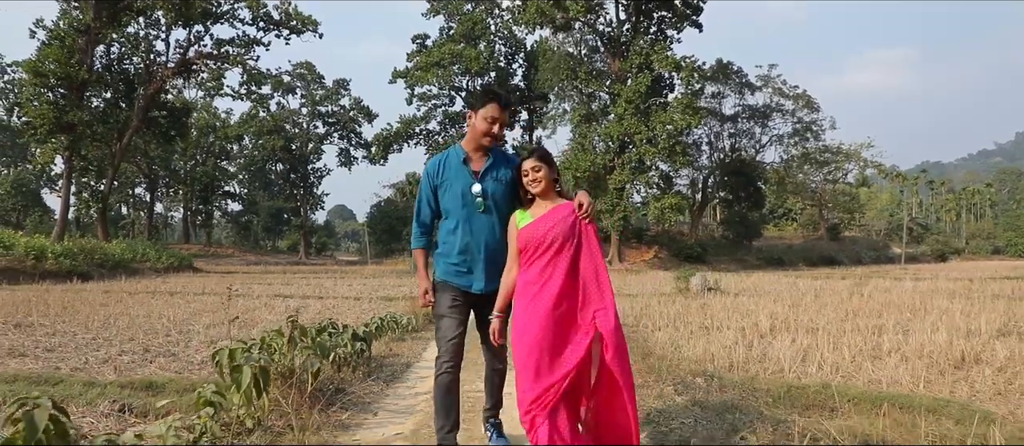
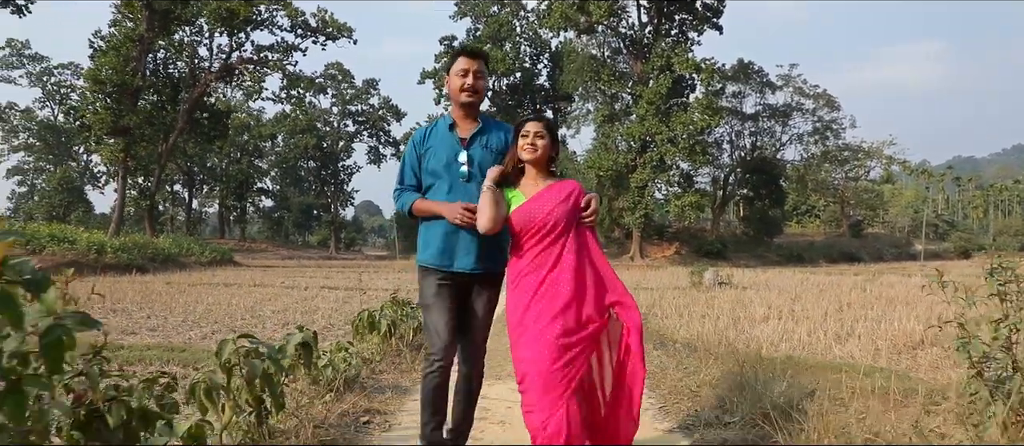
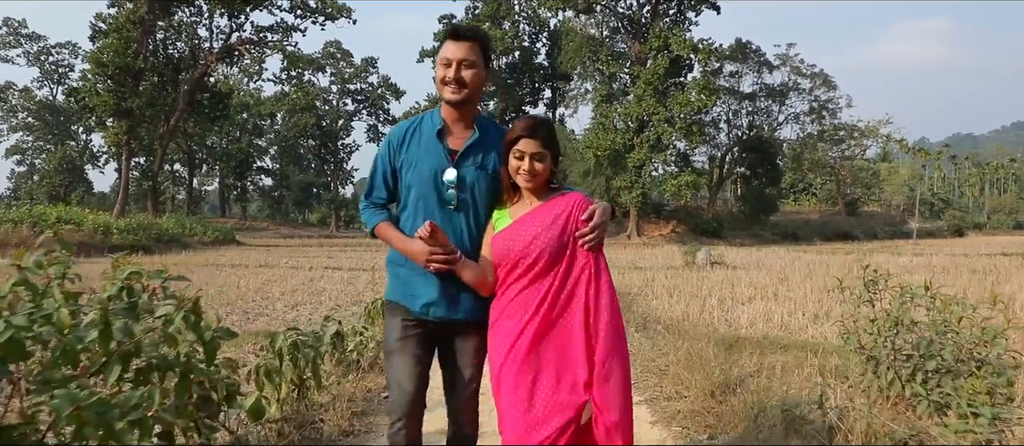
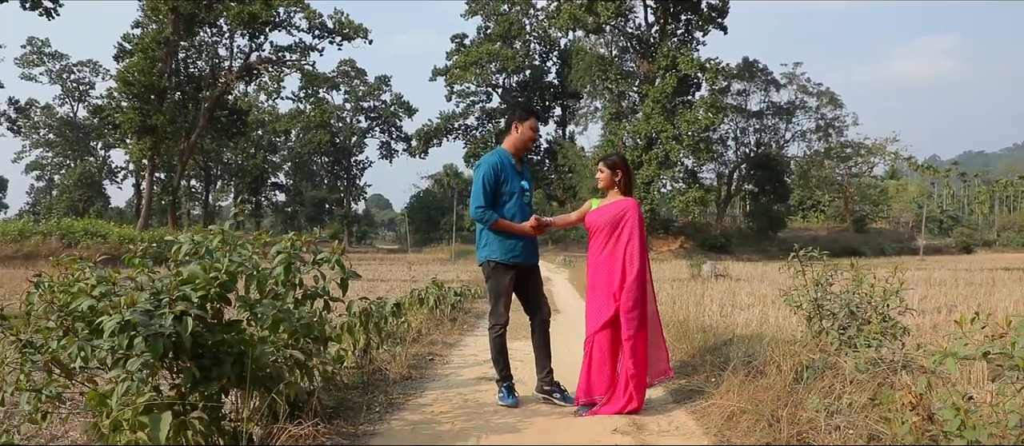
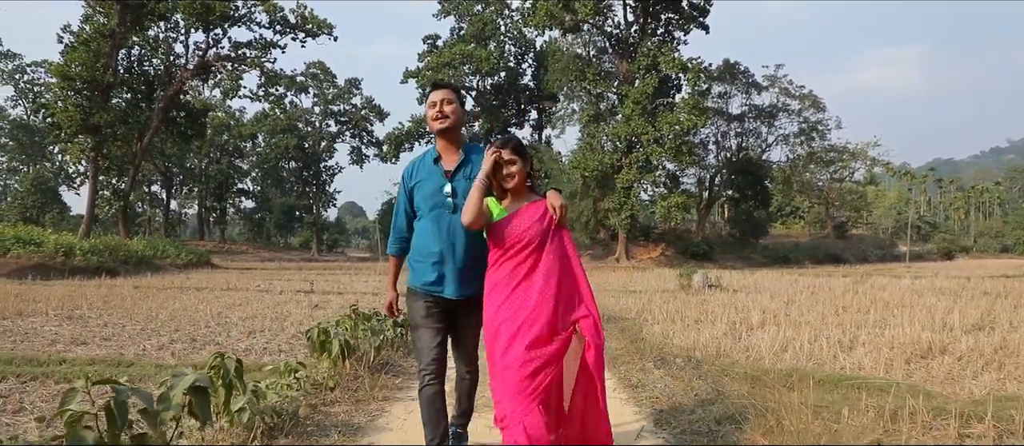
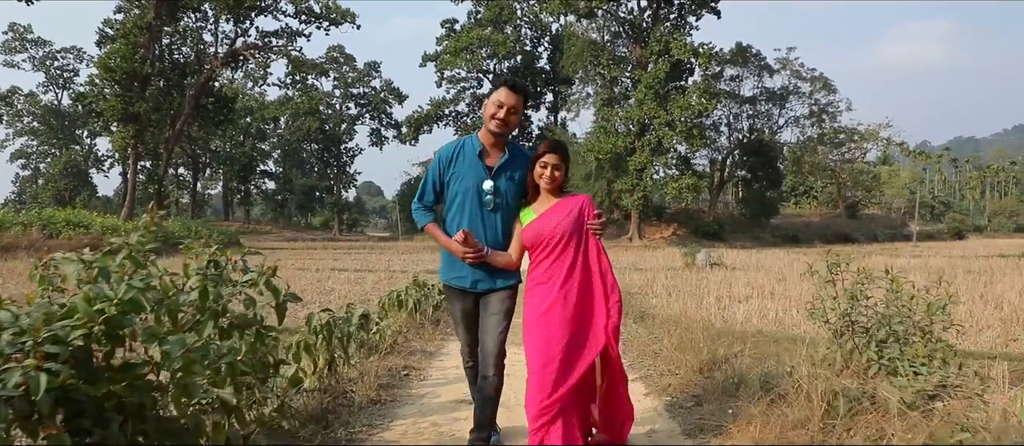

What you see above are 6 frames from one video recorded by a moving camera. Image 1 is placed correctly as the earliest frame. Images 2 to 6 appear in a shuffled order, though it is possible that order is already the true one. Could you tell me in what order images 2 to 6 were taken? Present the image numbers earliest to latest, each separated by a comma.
5, 2, 4, 6, 3
